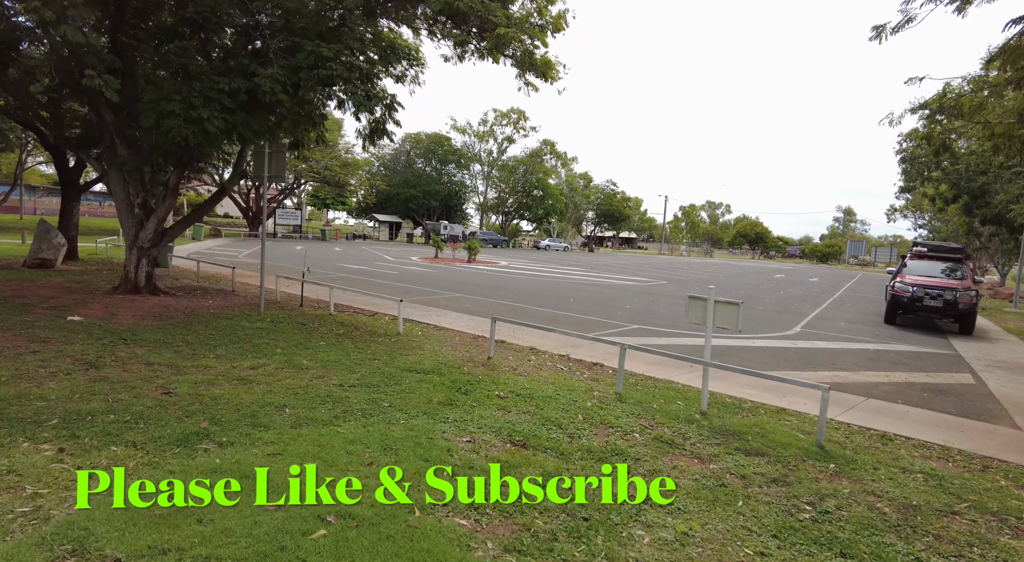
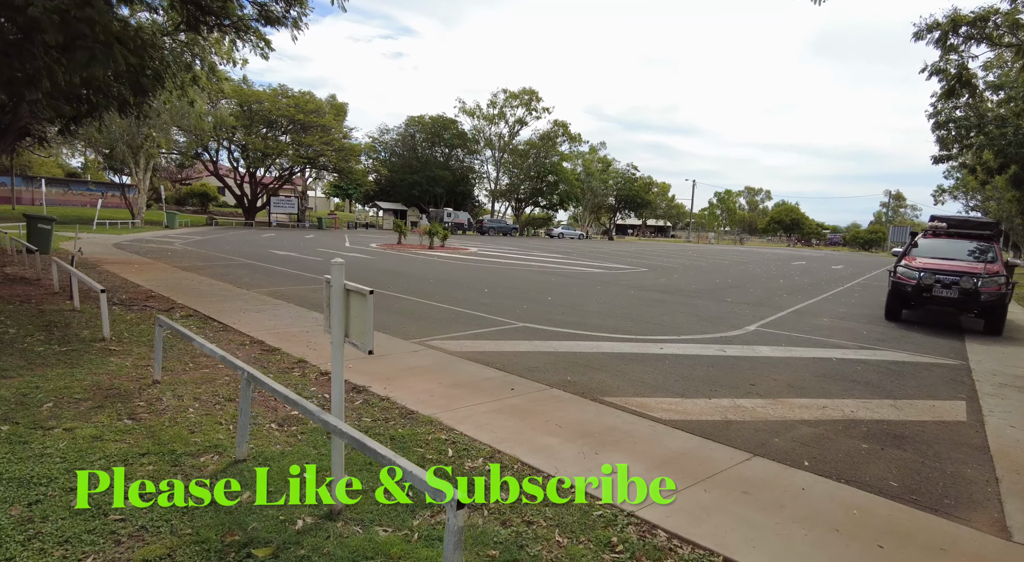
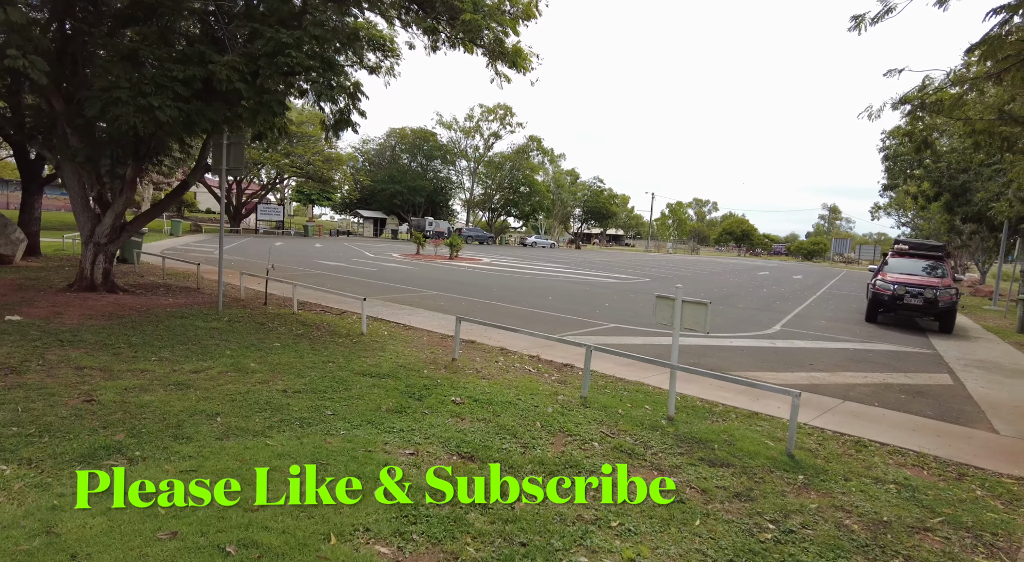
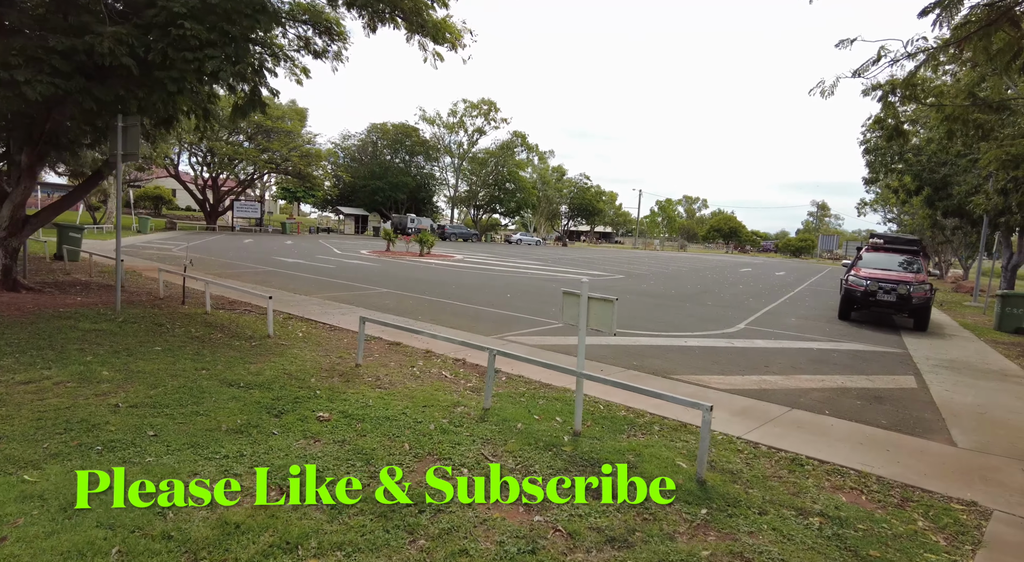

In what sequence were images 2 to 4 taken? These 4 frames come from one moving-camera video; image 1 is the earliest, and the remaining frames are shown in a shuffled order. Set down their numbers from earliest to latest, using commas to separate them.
3, 4, 2
